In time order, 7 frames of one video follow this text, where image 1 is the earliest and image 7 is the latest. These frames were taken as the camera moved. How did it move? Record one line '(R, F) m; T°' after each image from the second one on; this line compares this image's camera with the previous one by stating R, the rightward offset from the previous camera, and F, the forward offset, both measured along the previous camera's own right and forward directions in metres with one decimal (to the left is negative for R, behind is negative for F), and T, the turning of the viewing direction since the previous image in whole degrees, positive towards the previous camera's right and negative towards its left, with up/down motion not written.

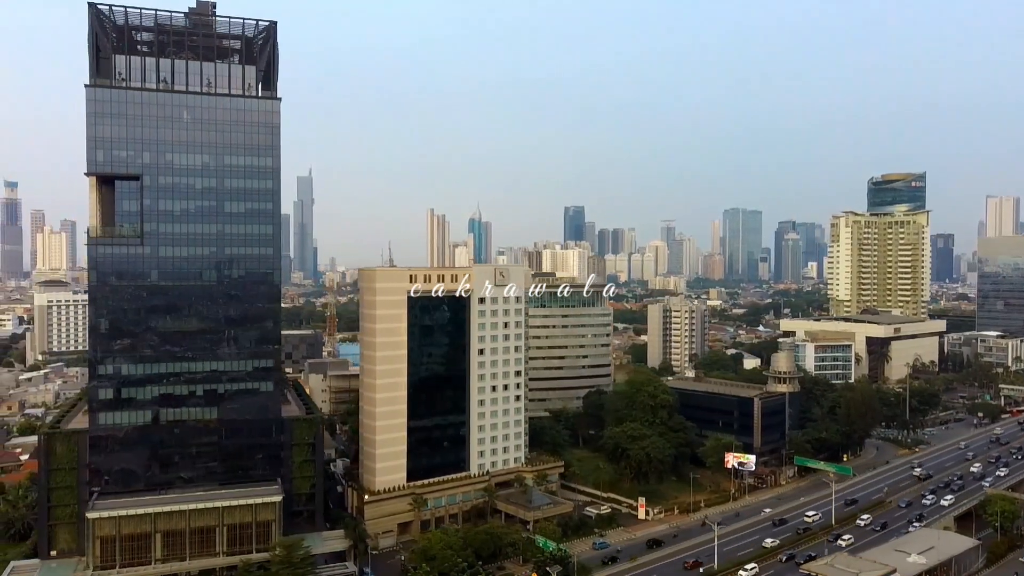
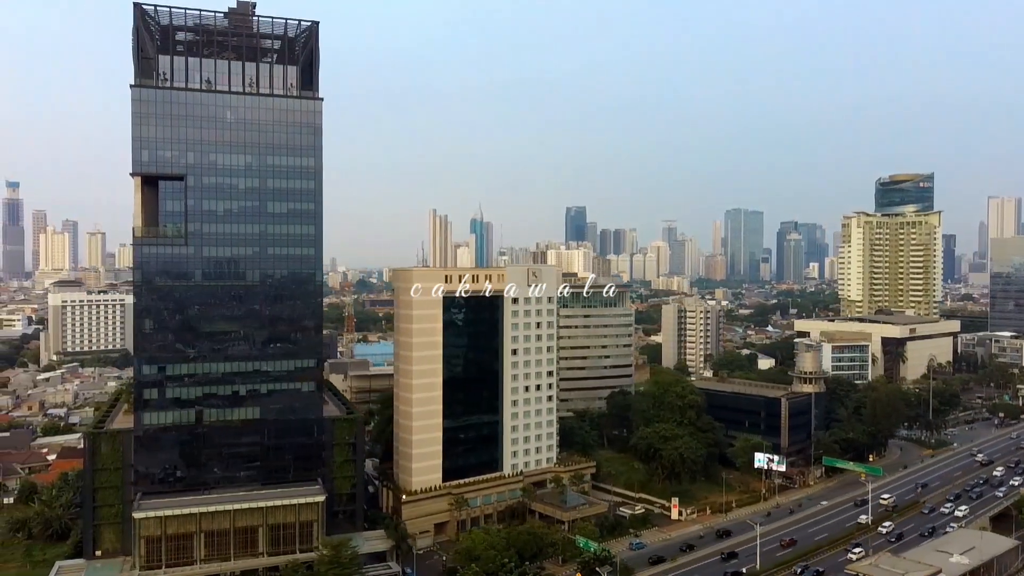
(-1.6, 0.0) m; 0°
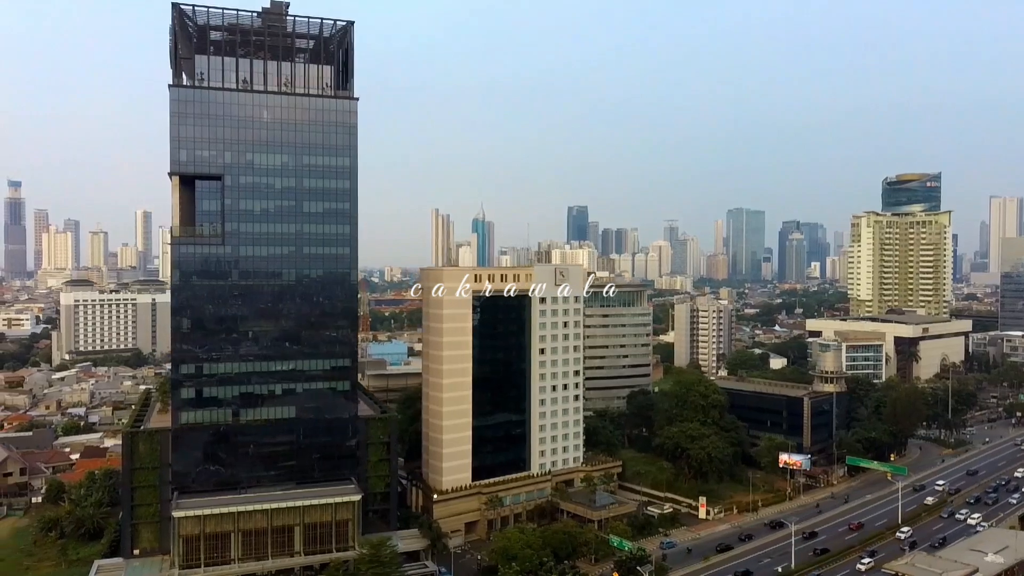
(-1.4, -0.1) m; 0°
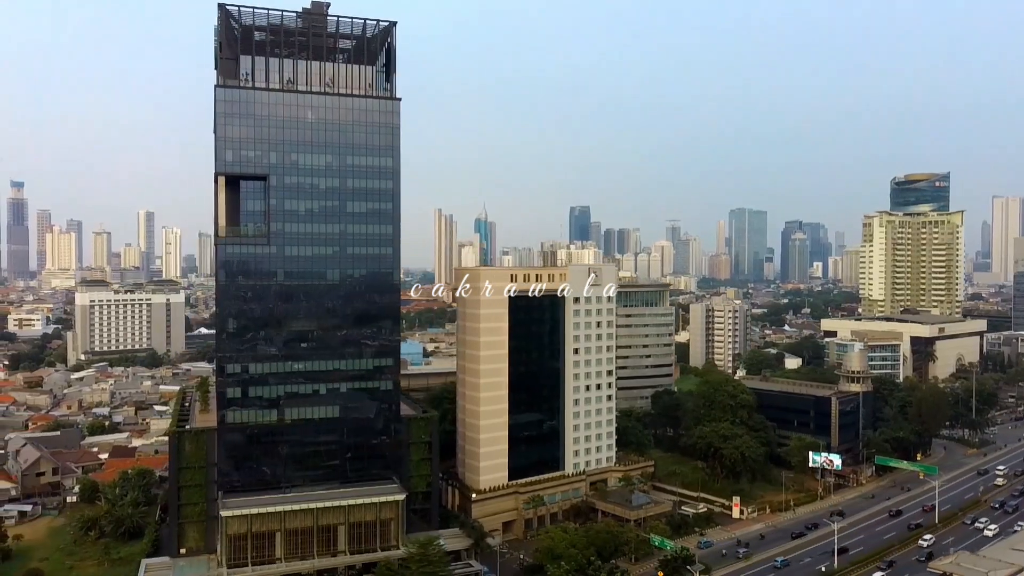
(-1.6, -0.1) m; 0°
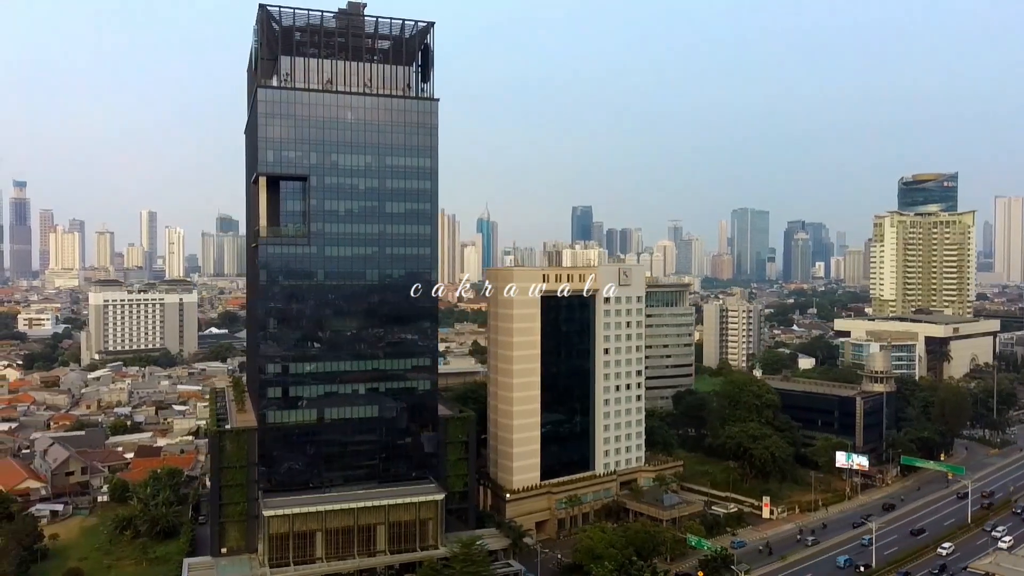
(-1.5, -0.1) m; 0°
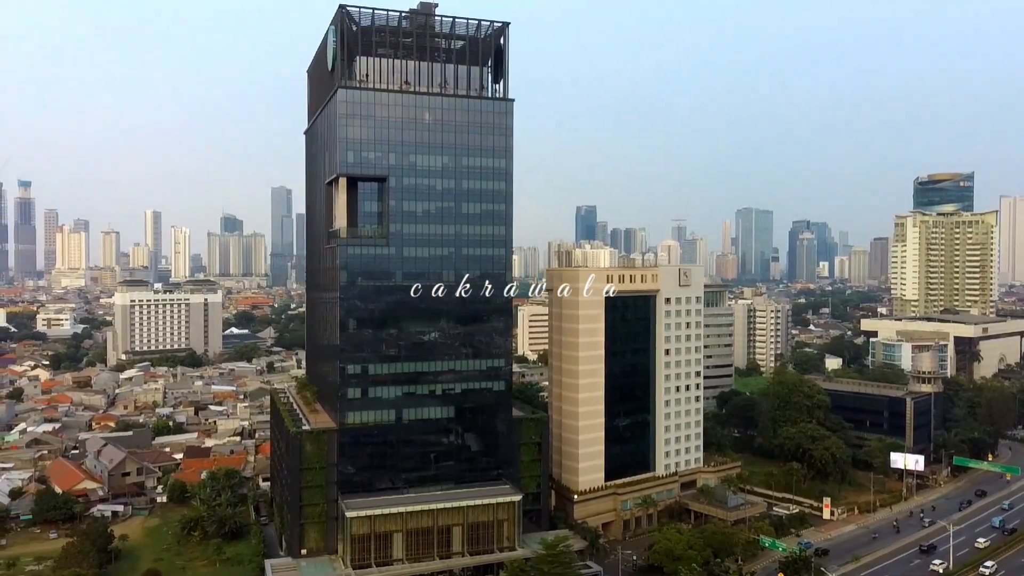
(-2.9, +0.1) m; 0°
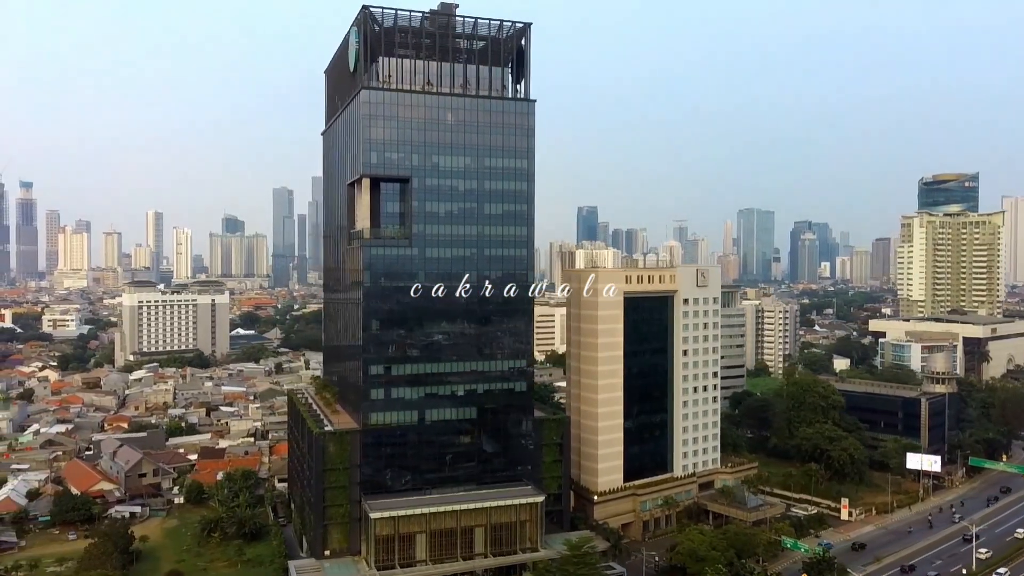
(-0.8, 0.0) m; 0°
